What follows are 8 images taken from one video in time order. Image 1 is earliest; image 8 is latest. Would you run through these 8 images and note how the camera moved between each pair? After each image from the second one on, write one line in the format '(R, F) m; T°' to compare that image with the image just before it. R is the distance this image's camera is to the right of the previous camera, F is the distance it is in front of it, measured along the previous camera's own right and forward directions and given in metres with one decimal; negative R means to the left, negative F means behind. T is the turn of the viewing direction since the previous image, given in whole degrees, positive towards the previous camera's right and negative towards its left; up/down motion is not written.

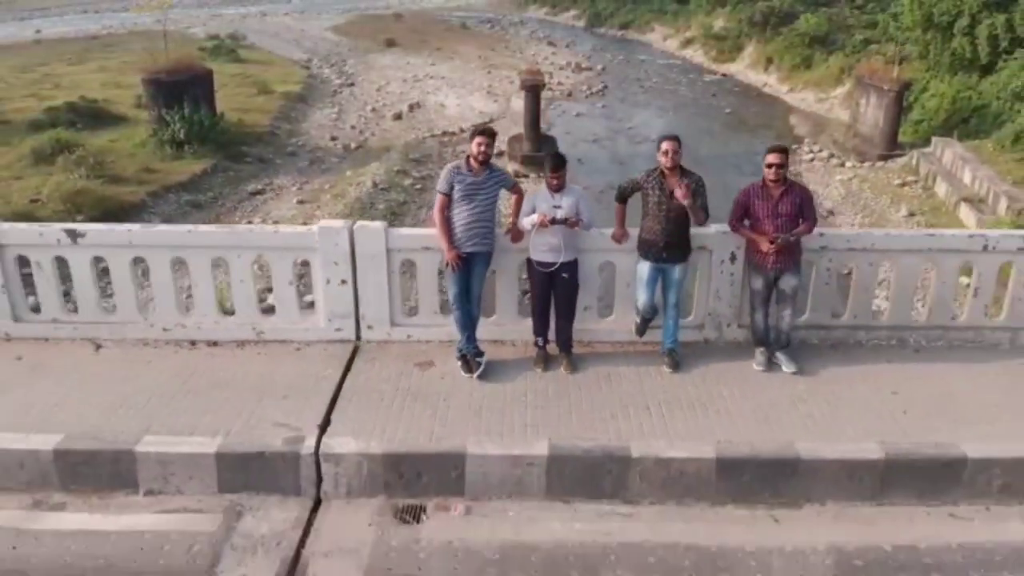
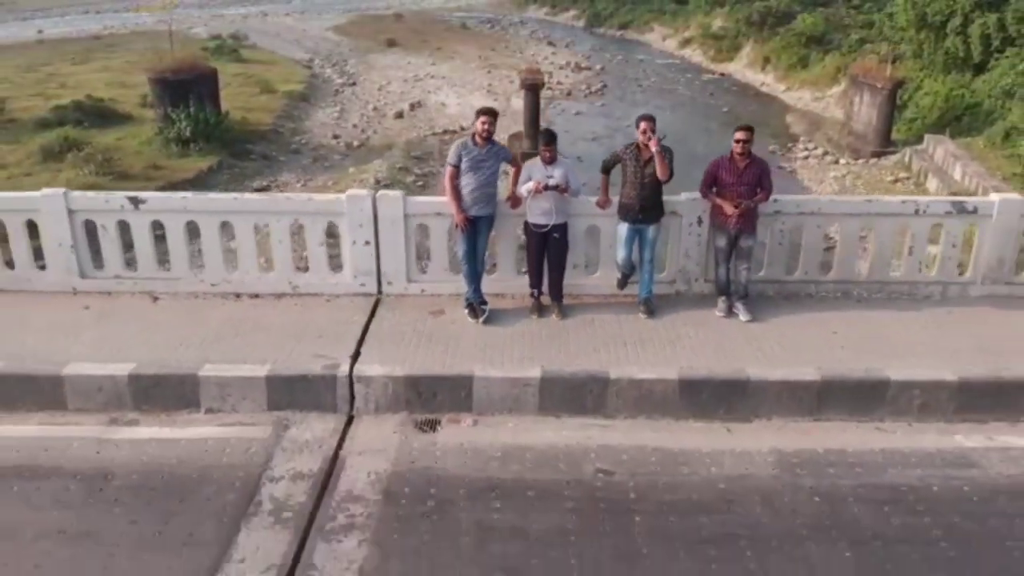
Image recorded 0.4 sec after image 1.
(0.0, -0.5) m; 0°
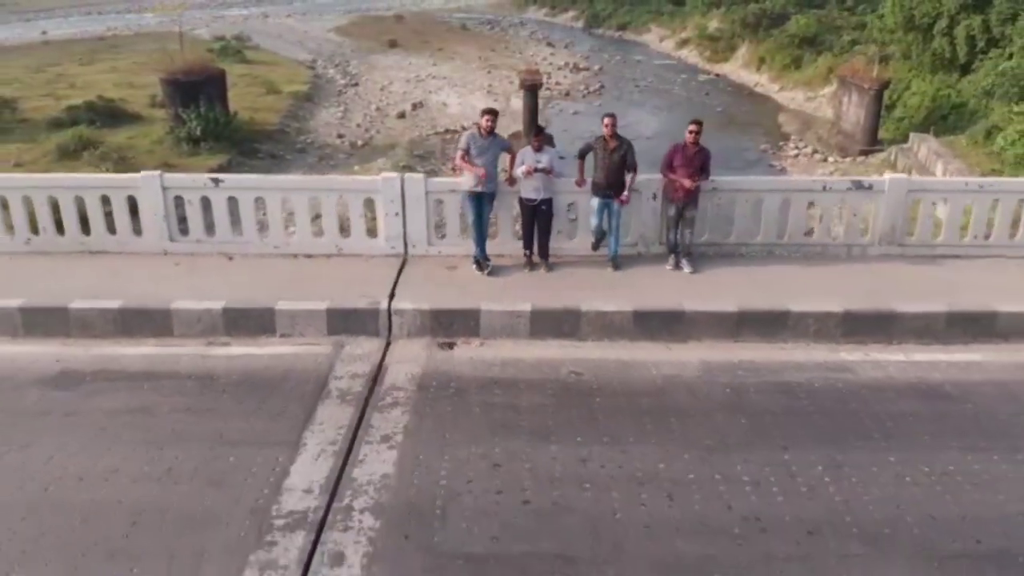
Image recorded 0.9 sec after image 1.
(0.0, -1.1) m; 0°
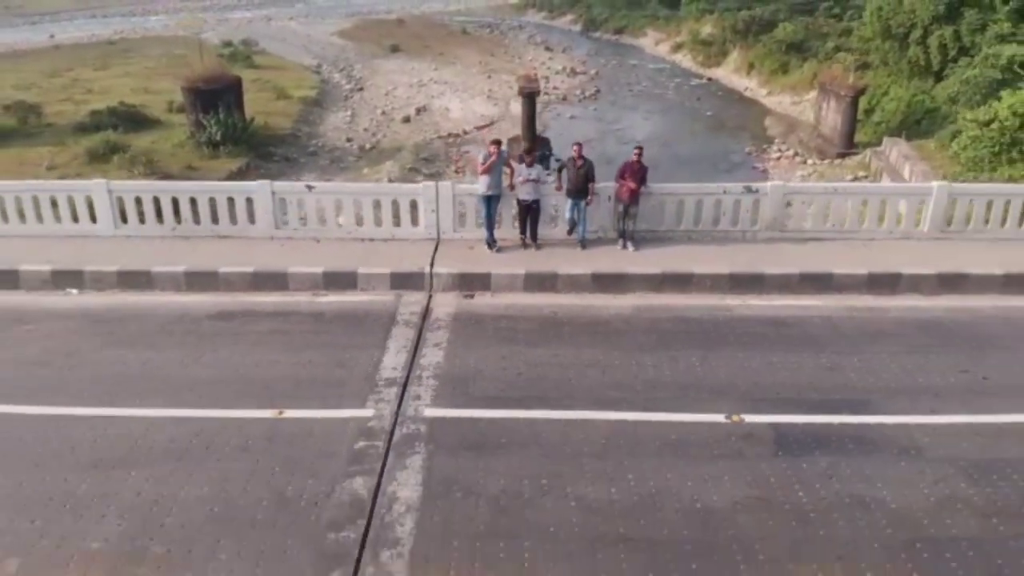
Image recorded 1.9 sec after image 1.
(0.0, -2.3) m; 0°
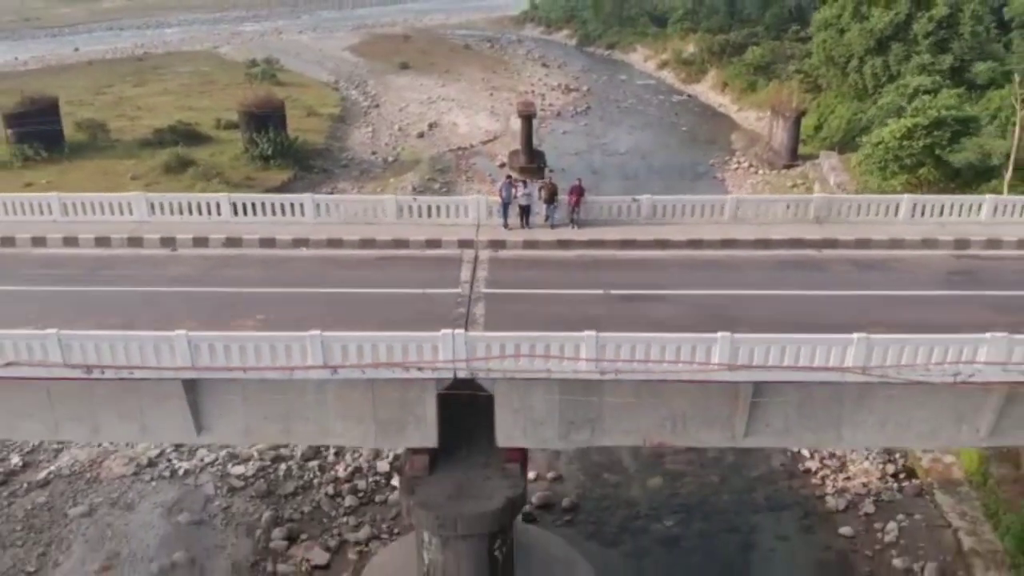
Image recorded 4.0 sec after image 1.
(-0.1, -7.4) m; 0°
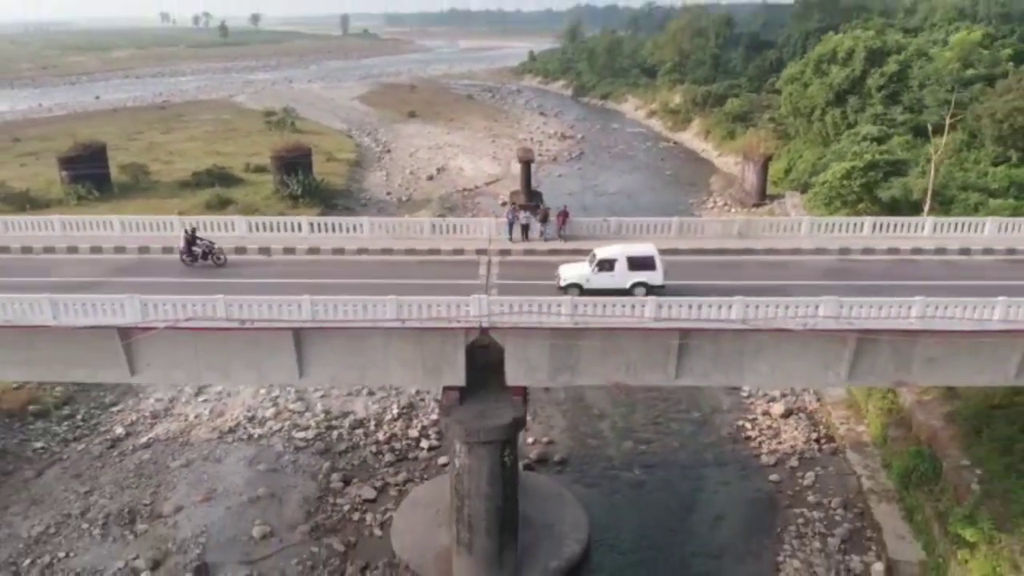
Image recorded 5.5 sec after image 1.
(-0.1, -5.3) m; 0°
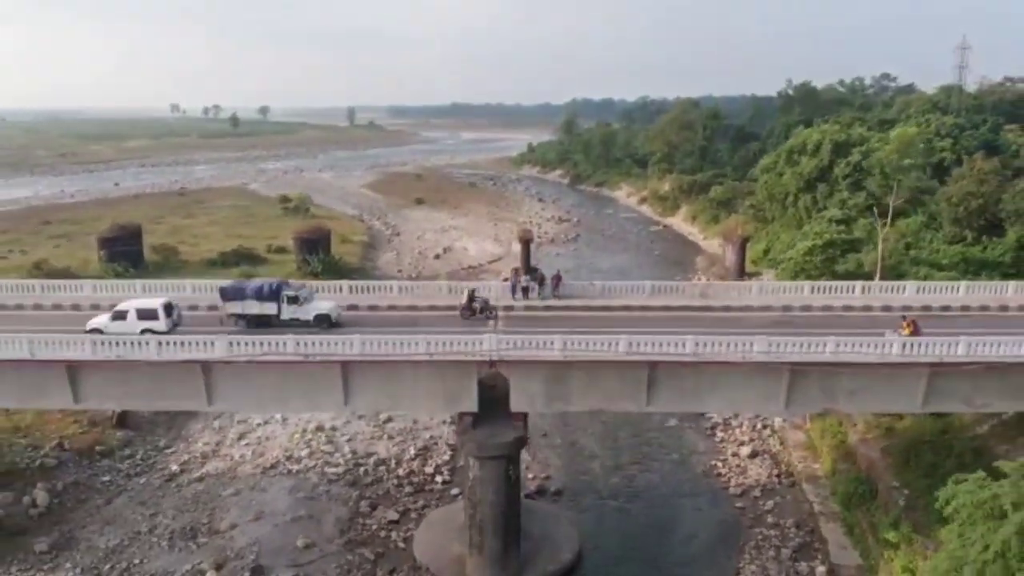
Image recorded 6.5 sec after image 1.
(-0.1, -4.4) m; 0°
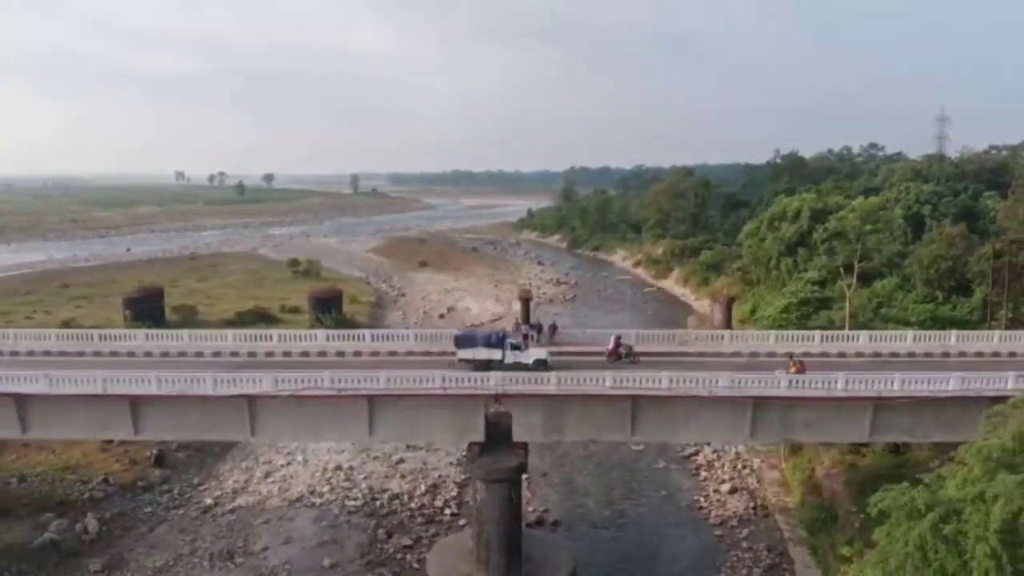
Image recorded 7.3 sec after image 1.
(-0.1, -3.6) m; 0°
